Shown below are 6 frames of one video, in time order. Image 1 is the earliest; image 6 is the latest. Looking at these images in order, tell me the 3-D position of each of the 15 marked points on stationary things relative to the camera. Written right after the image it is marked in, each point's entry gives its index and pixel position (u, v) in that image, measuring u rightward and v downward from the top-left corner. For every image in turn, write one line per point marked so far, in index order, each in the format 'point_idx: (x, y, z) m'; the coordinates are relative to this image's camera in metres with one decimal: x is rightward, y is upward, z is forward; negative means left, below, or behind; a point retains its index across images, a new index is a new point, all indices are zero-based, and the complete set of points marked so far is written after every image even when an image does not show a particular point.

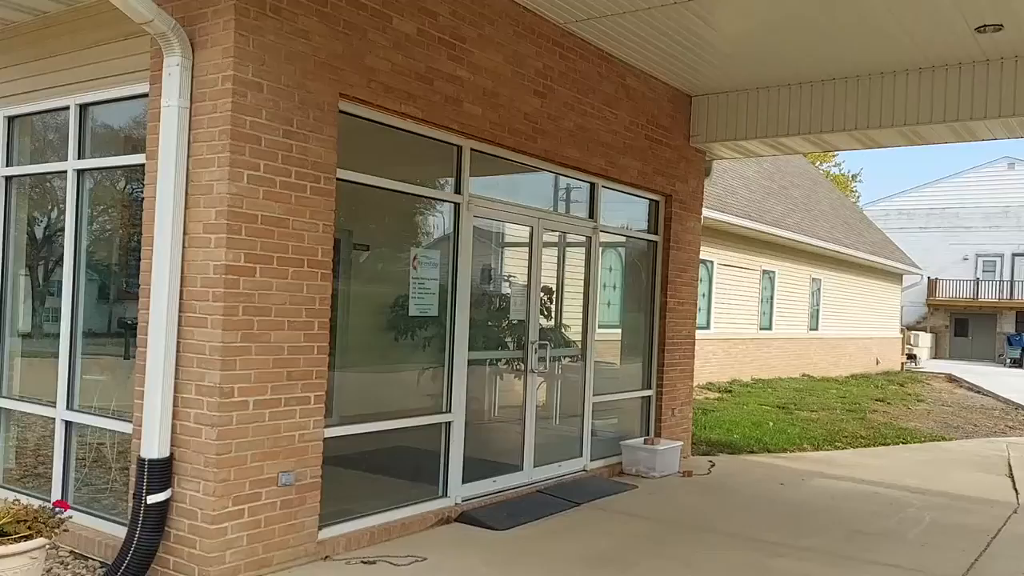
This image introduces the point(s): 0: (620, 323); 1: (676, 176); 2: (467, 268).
0: (+0.9, -0.3, +7.4) m
1: (+1.5, +1.0, +7.7) m
2: (-0.3, +0.1, +5.5) m
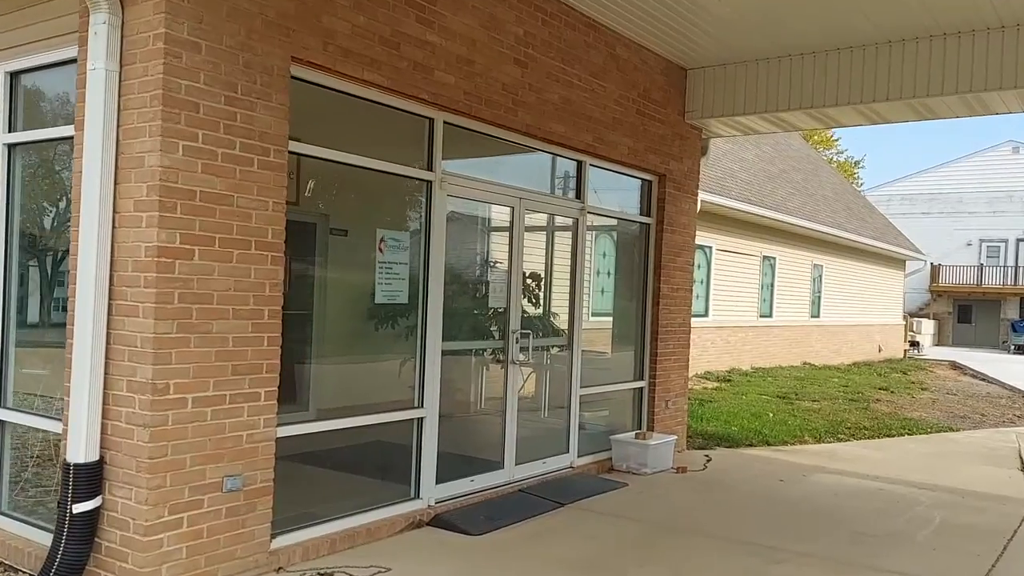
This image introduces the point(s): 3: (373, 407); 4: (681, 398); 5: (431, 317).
0: (+0.8, -0.2, +7.0) m
1: (+1.3, +1.1, +7.2) m
2: (-0.5, +0.2, +5.1) m
3: (-0.8, -0.6, +4.7) m
4: (+1.5, -1.0, +7.6) m
5: (-0.5, -0.2, +5.1) m
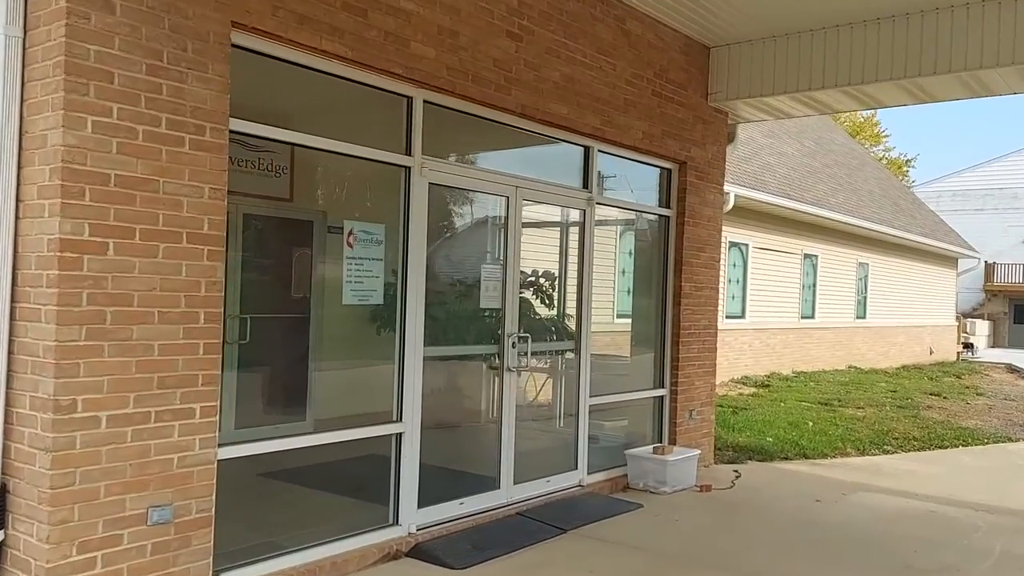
0: (+0.8, -0.2, +6.3) m
1: (+1.4, +1.1, +6.6) m
2: (-0.5, +0.2, +4.6) m
3: (-0.9, -0.6, +4.2) m
4: (+1.6, -1.0, +7.0) m
5: (-0.6, -0.2, +4.5) m
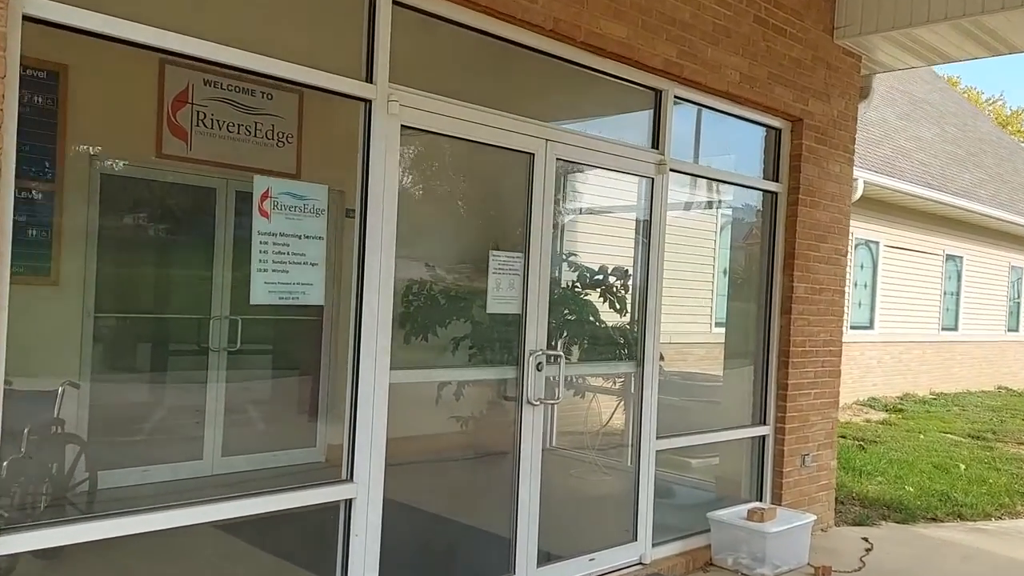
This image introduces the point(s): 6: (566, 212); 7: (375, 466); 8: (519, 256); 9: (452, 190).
0: (+1.1, -0.2, +4.7) m
1: (+1.7, +1.1, +4.9) m
2: (-0.5, +0.2, +3.1) m
3: (-0.9, -0.6, +2.8) m
4: (+1.9, -1.0, +5.2) m
5: (-0.5, -0.1, +3.1) m
6: (+0.2, +0.3, +3.8) m
7: (-0.5, -0.6, +3.1) m
8: (0.0, +0.1, +3.6) m
9: (-0.2, +0.4, +3.4) m
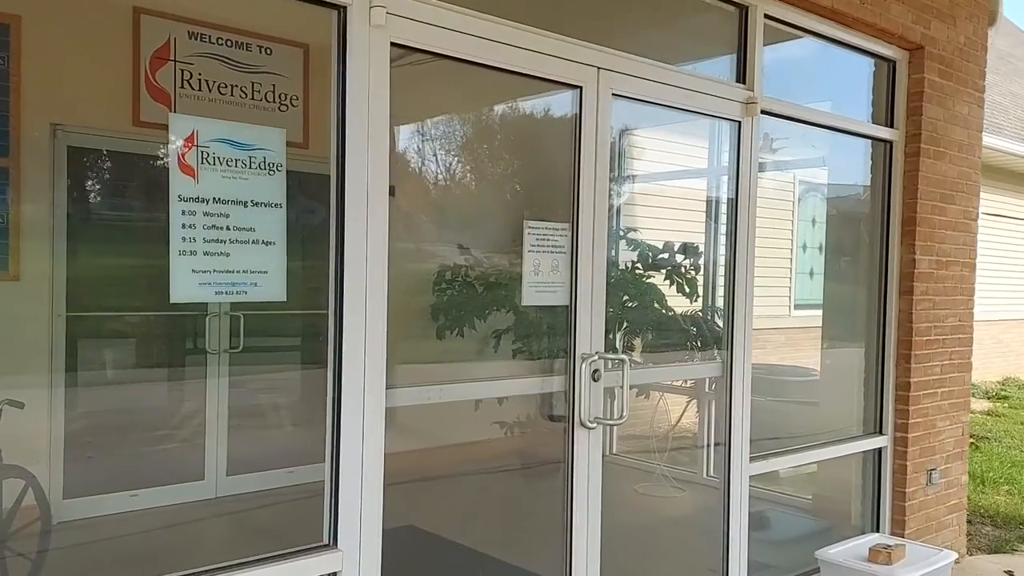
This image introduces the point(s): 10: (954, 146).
0: (+1.3, -0.1, +3.7) m
1: (+1.9, +1.3, +3.8) m
2: (-0.4, +0.3, +2.2) m
3: (-0.7, -0.6, +1.9) m
4: (+2.1, -0.8, +4.2) m
5: (-0.4, -0.1, +2.2) m
6: (+0.4, +0.4, +2.9) m
7: (-0.4, -0.6, +2.3) m
8: (+0.2, +0.2, +2.7) m
9: (-0.1, +0.4, +2.5) m
10: (+2.1, +0.7, +4.0) m
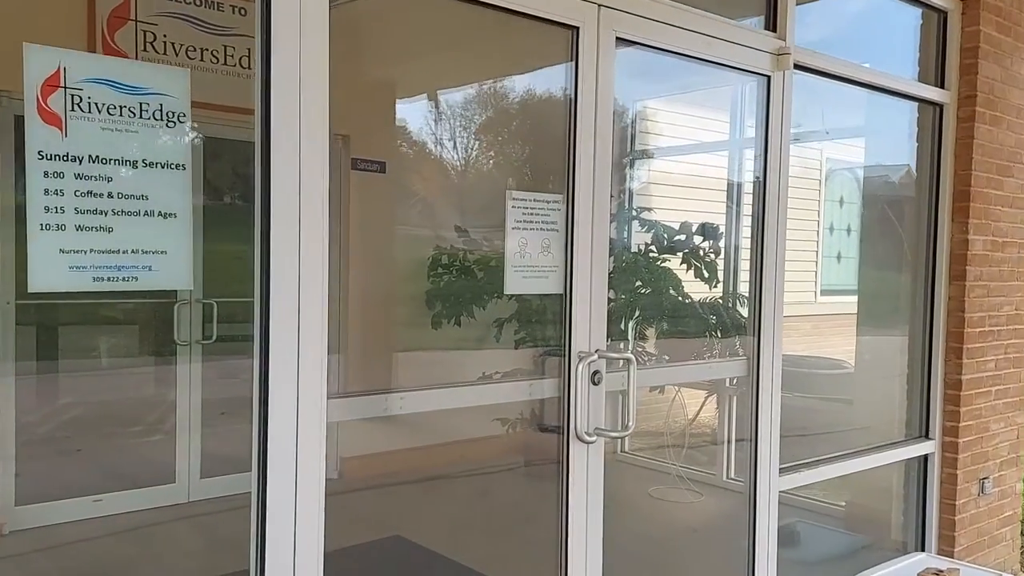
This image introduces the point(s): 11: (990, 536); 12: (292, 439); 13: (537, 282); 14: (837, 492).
0: (+1.3, 0.0, +3.2) m
1: (+1.8, +1.3, +3.3) m
2: (-0.4, +0.3, +1.8) m
3: (-0.8, -0.6, +1.5) m
4: (+2.1, -0.8, +3.7) m
5: (-0.5, -0.1, +1.8) m
6: (+0.3, +0.4, +2.4) m
7: (-0.4, -0.6, +1.8) m
8: (+0.1, +0.2, +2.3) m
9: (-0.2, +0.5, +2.0) m
10: (+2.1, +0.7, +3.5) m
11: (+2.0, -1.0, +3.6) m
12: (-0.4, -0.3, +1.8) m
13: (+0.1, 0.0, +2.3) m
14: (+1.2, -0.8, +3.2) m
